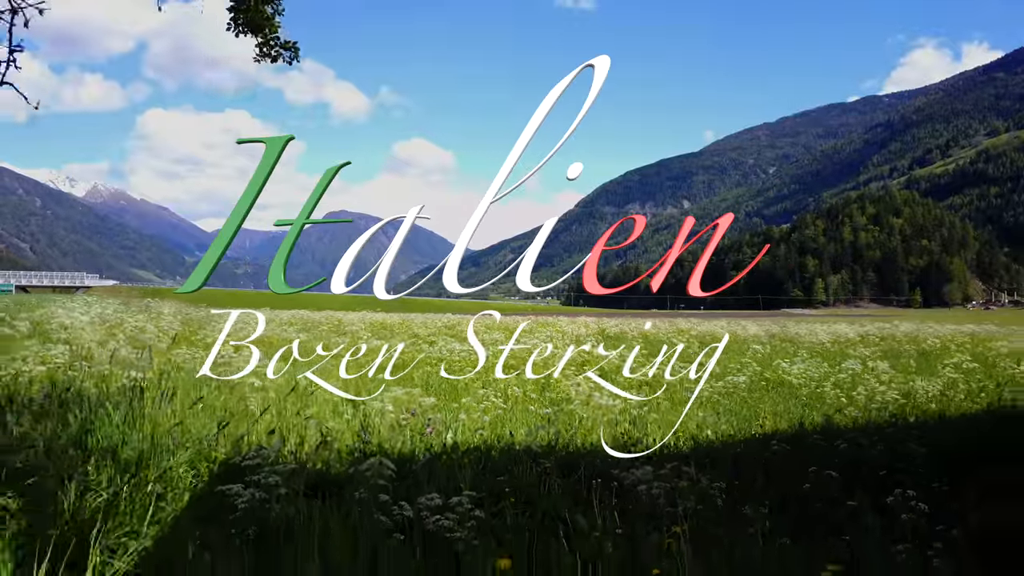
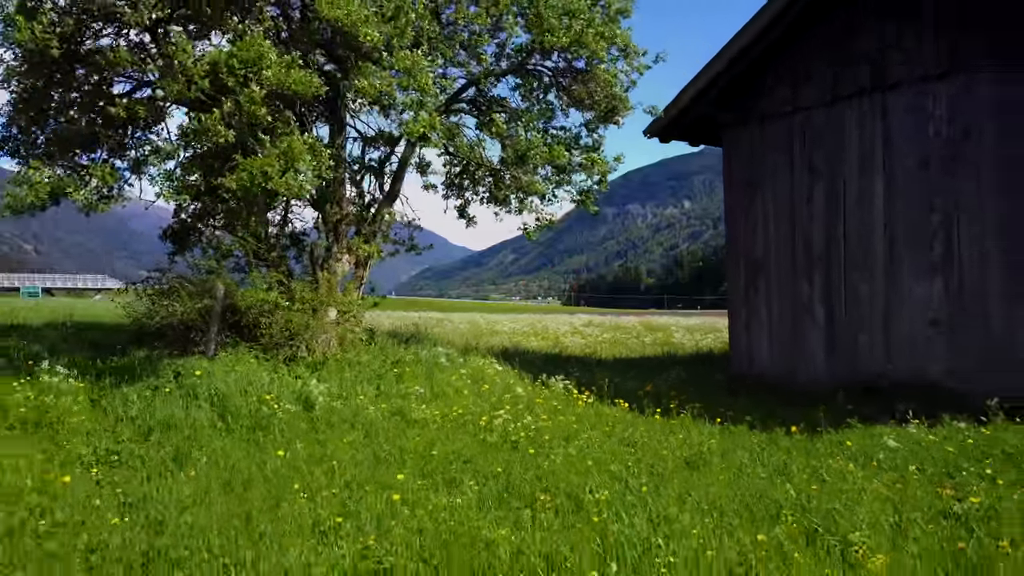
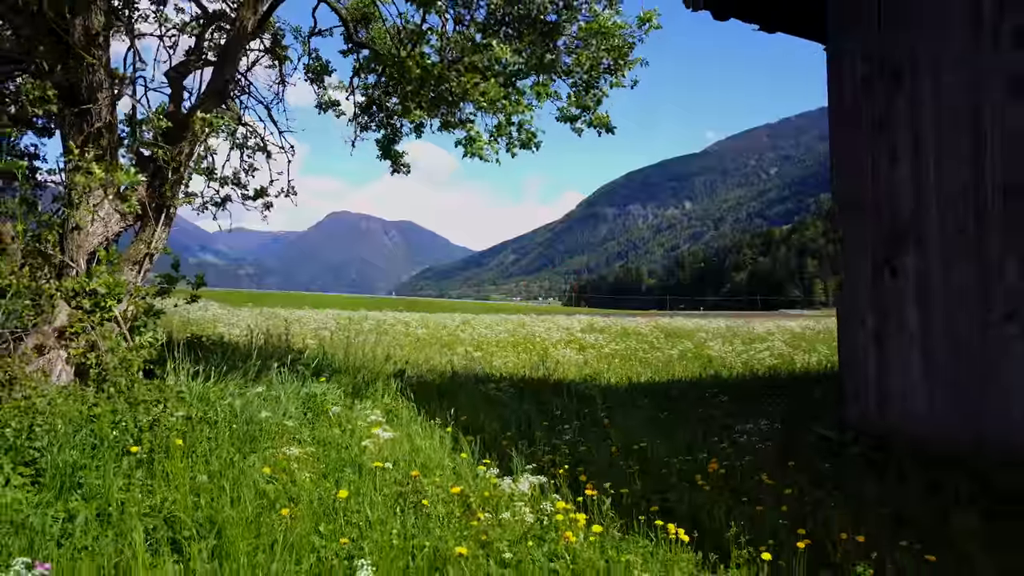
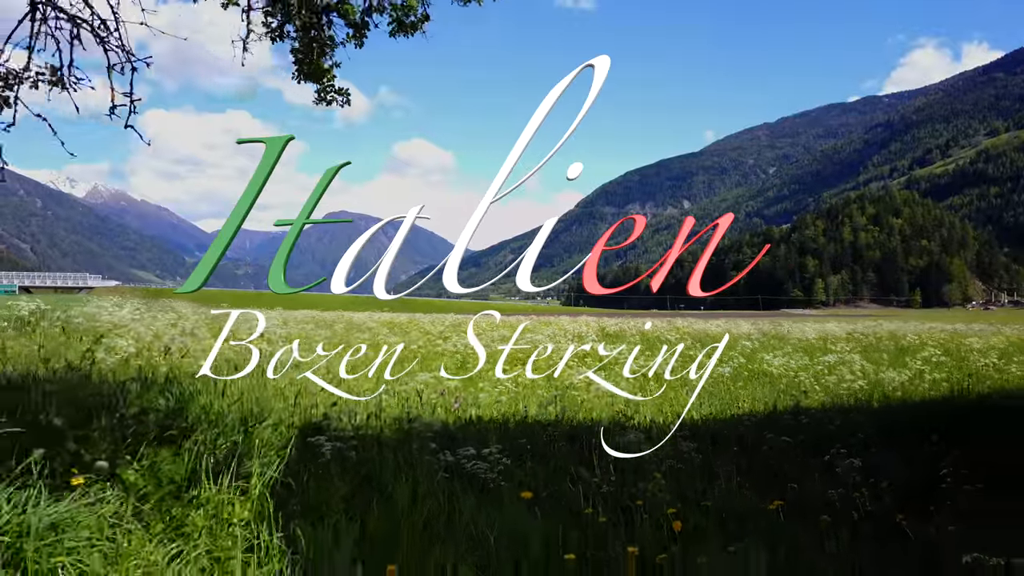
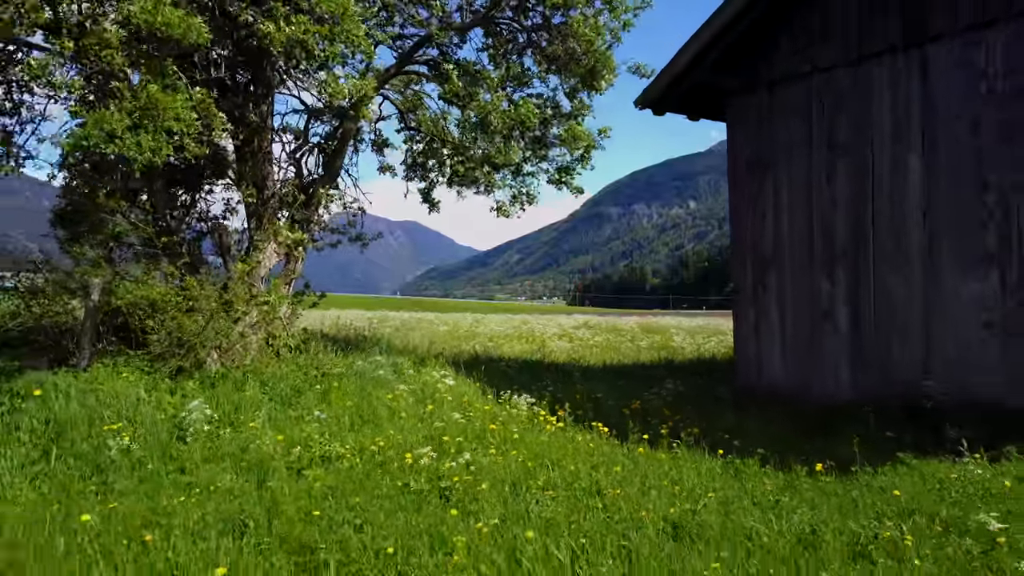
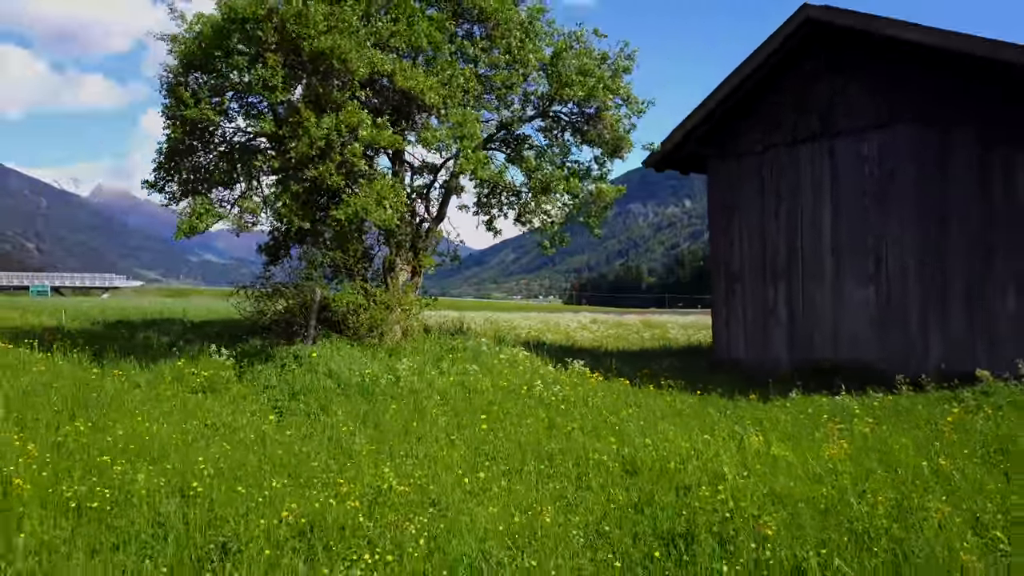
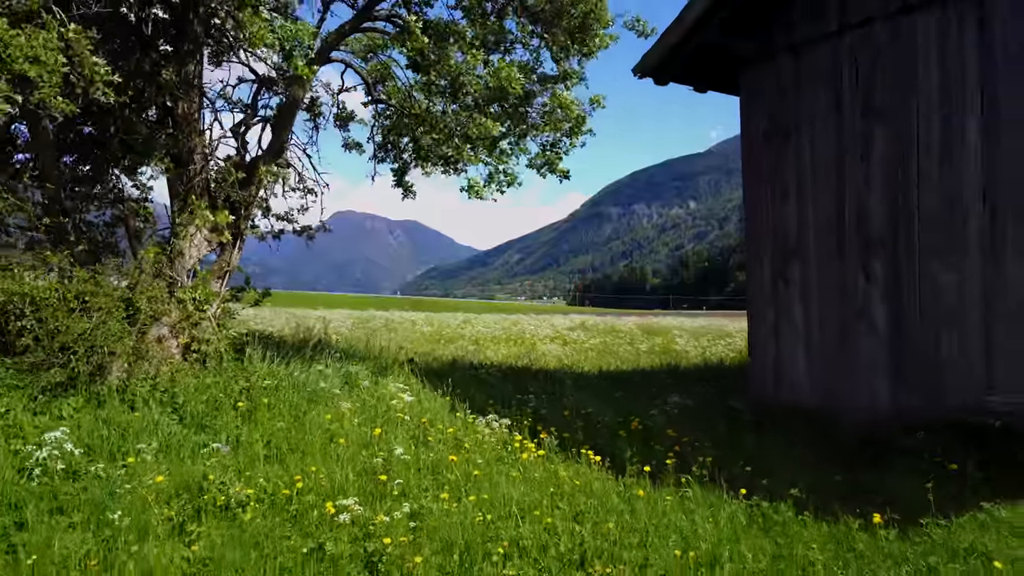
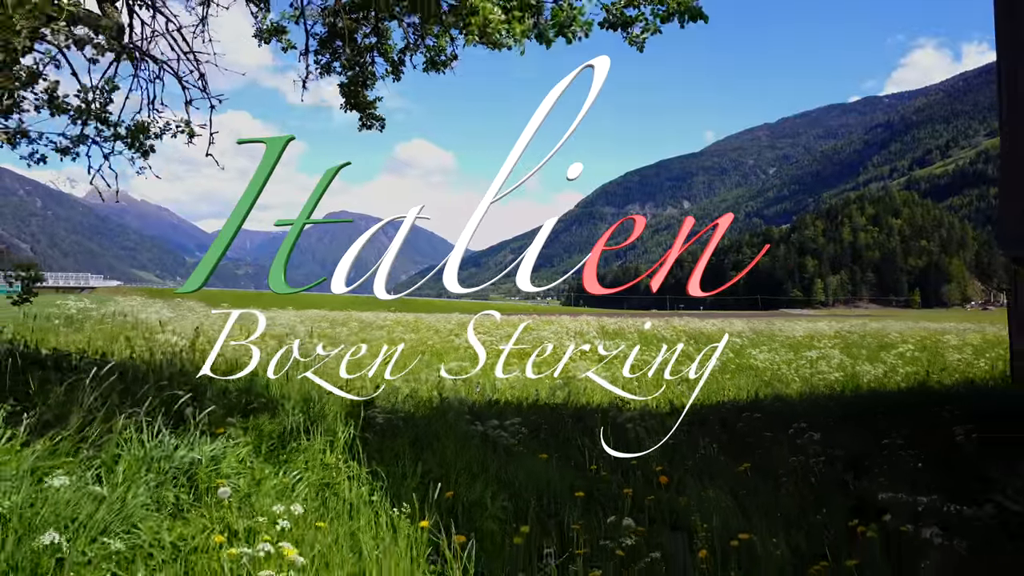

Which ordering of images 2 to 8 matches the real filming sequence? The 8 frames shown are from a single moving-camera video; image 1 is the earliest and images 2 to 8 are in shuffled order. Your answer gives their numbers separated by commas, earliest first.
4, 8, 3, 7, 5, 2, 6
